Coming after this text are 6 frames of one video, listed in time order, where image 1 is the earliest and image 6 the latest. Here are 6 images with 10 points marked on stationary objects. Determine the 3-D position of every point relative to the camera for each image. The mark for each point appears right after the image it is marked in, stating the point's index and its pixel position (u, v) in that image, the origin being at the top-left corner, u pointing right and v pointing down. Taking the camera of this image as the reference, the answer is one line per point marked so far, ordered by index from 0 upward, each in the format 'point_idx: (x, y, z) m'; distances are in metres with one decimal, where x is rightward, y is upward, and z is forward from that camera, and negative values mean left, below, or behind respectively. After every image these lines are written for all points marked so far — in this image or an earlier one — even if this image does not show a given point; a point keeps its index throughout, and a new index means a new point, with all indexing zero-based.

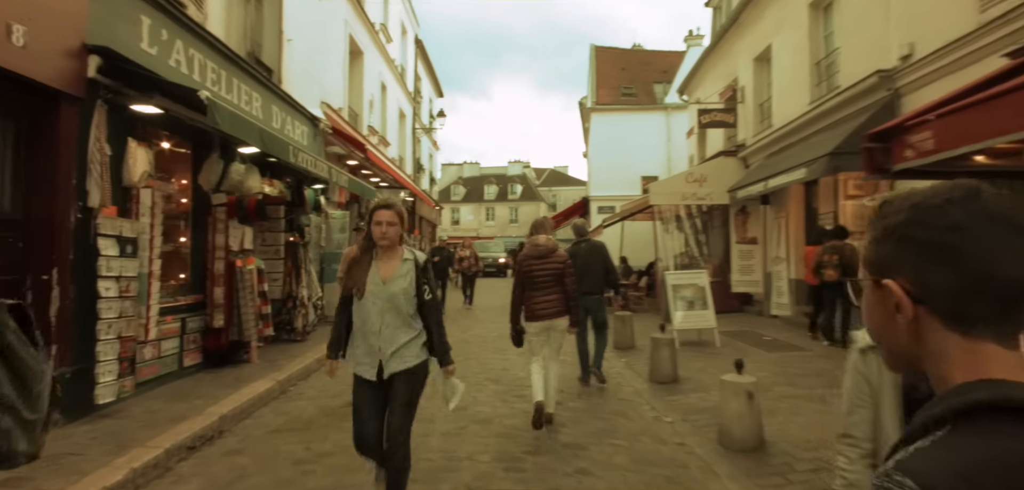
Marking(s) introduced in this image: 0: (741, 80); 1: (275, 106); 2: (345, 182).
0: (+5.9, +4.3, +13.9) m
1: (-3.7, +2.2, +8.3) m
2: (-2.9, +1.1, +9.2) m
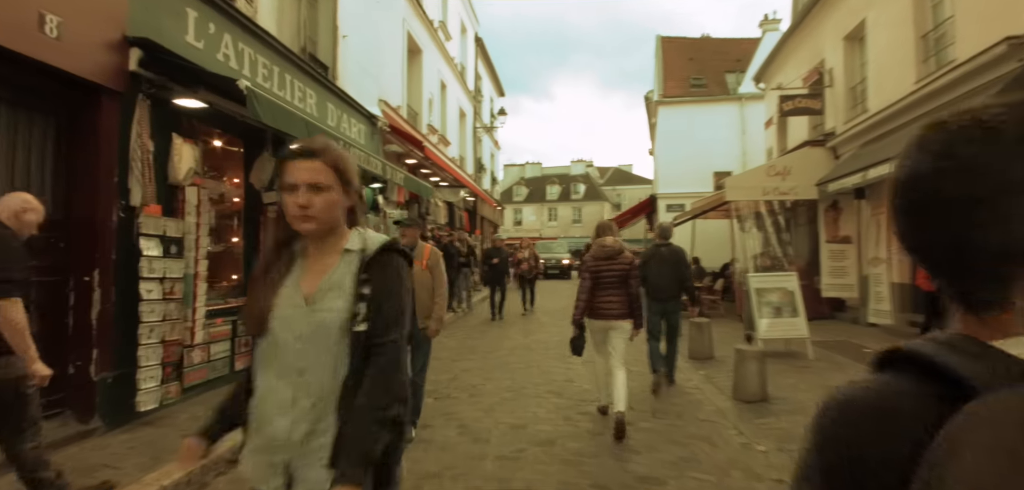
0: (+7.5, +4.3, +12.6) m
1: (-2.8, +2.2, +8.2) m
2: (-1.9, +1.1, +8.9) m
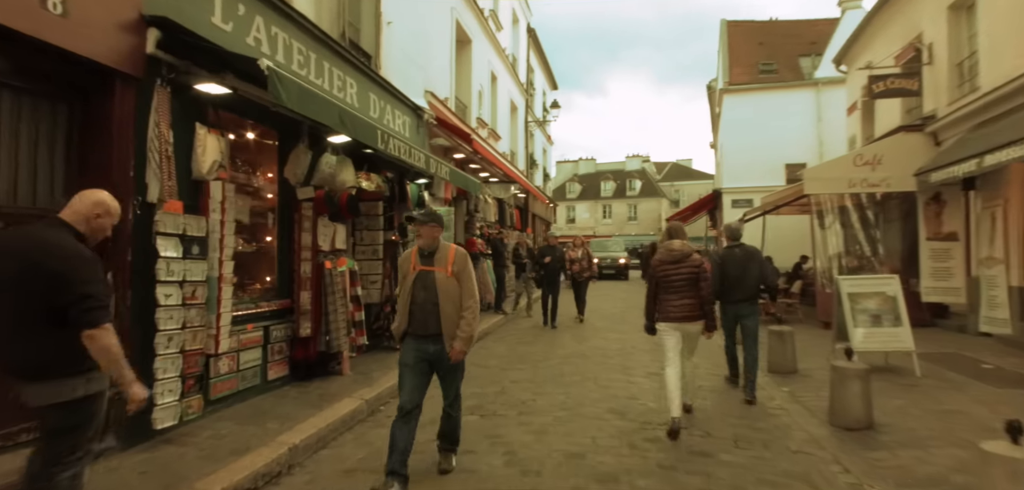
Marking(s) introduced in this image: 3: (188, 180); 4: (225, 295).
0: (+8.6, +4.4, +11.1) m
1: (-2.0, +2.2, +7.7) m
2: (-1.0, +1.1, +8.4) m
3: (-2.7, +0.5, +4.4) m
4: (-2.5, -0.4, +4.6) m
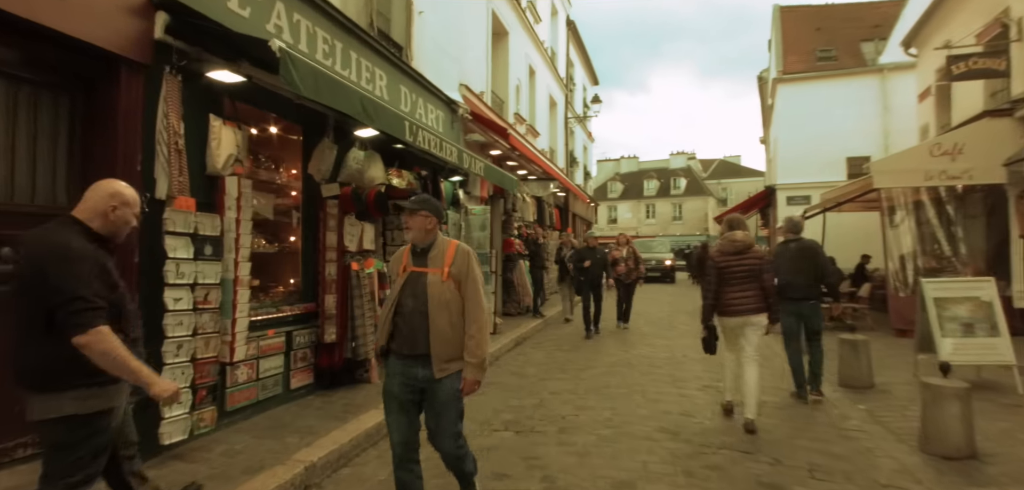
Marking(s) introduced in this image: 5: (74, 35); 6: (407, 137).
0: (+9.4, +4.4, +9.9) m
1: (-1.5, +2.2, +7.4) m
2: (-0.4, +1.1, +7.9) m
3: (-2.4, +0.5, +4.1) m
4: (-2.2, -0.4, +4.3) m
5: (-2.6, +1.2, +3.2) m
6: (-1.1, +1.1, +5.3) m
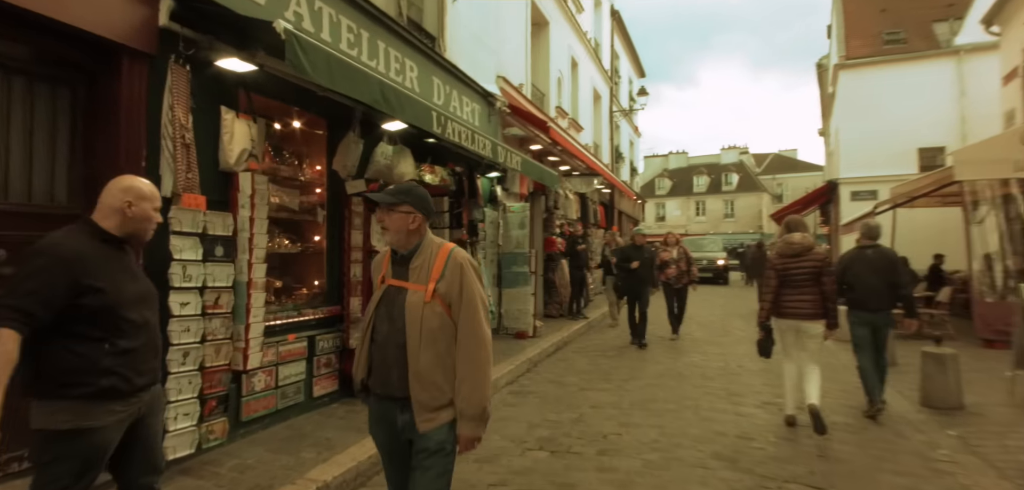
0: (+10.0, +4.4, +8.7) m
1: (-1.0, +2.2, +7.0) m
2: (+0.1, +1.1, +7.5) m
3: (-2.2, +0.5, +3.9) m
4: (-1.9, -0.4, +4.0) m
5: (-2.4, +1.2, +2.9) m
6: (-0.7, +1.1, +4.9) m
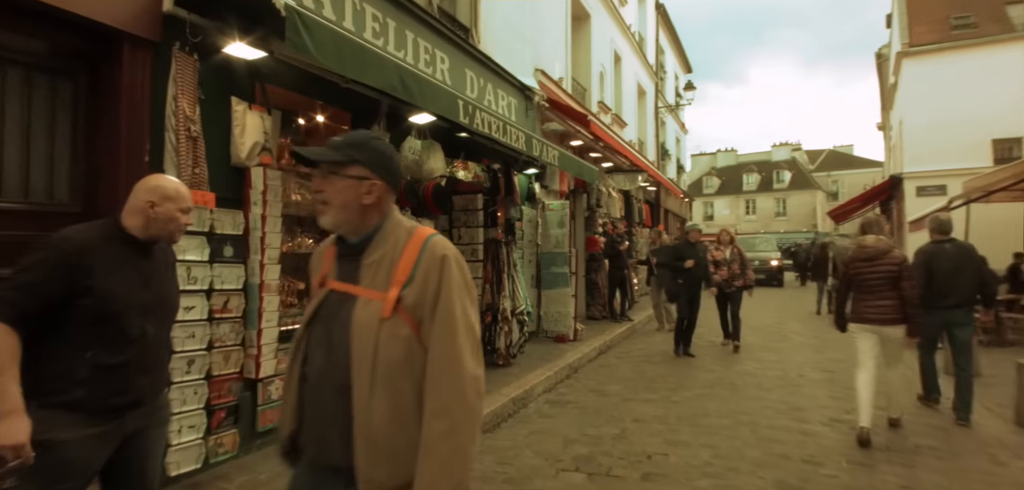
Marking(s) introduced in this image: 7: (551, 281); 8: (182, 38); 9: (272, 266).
0: (+10.6, +4.4, +7.4) m
1: (-0.5, +2.2, +6.7) m
2: (+0.6, +1.1, +7.1) m
3: (-2.0, +0.5, +3.6) m
4: (-1.7, -0.4, +3.7) m
5: (-2.3, +1.2, +2.7) m
6: (-0.4, +1.1, +4.6) m
7: (+0.7, -0.6, +9.2) m
8: (-2.1, +1.3, +3.4) m
9: (-1.7, -0.2, +3.8) m
